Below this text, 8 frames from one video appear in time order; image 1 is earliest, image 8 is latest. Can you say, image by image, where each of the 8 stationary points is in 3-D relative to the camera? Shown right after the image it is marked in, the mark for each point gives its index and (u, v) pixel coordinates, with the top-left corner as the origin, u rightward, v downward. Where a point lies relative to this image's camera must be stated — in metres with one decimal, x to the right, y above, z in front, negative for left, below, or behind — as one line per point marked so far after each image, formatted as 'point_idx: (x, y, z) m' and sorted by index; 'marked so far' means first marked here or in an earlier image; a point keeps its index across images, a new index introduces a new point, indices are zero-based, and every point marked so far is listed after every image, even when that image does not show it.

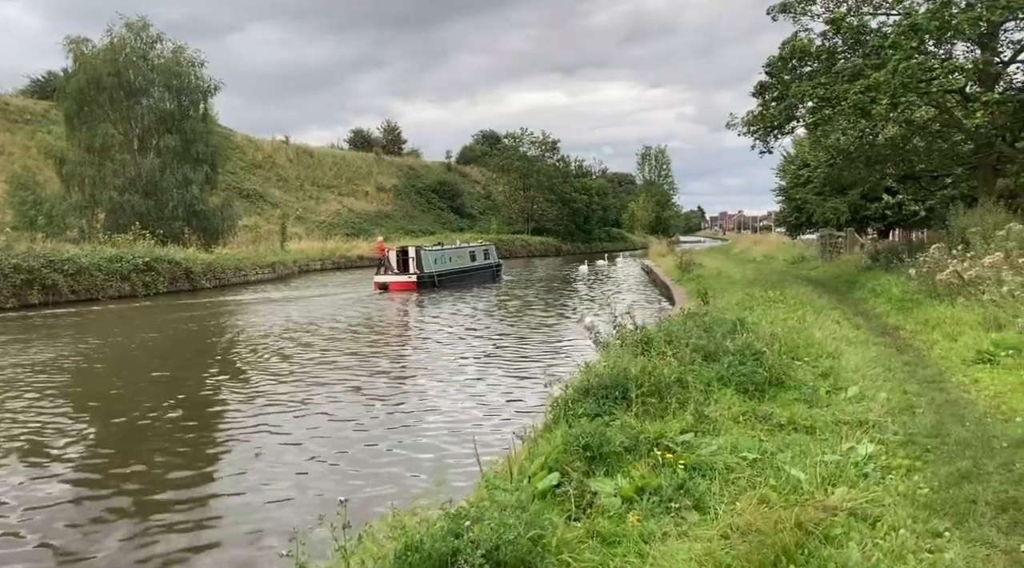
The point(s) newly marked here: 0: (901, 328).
0: (+5.8, -0.7, +13.2) m
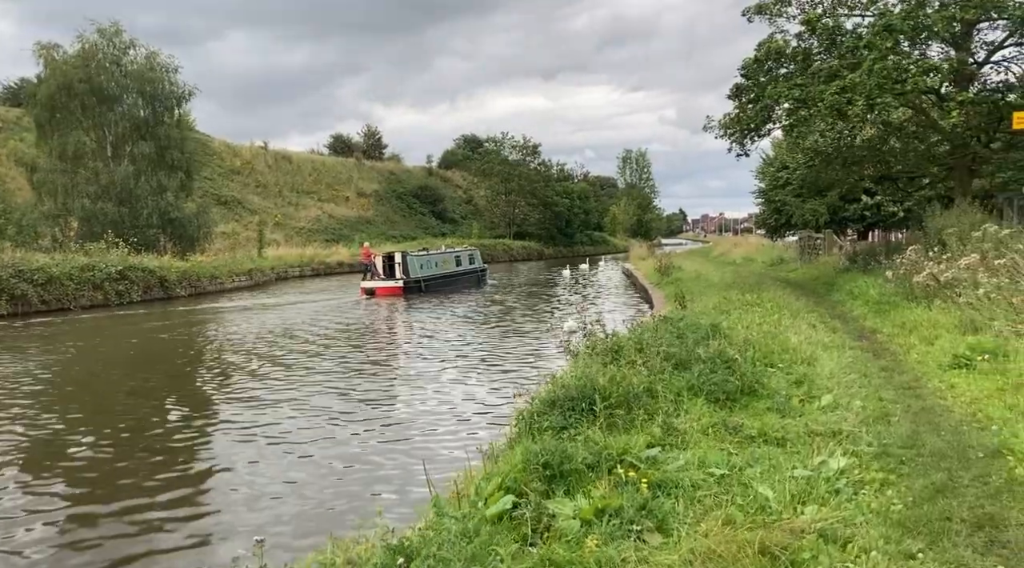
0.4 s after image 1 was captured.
0: (+5.4, -0.7, +13.0) m
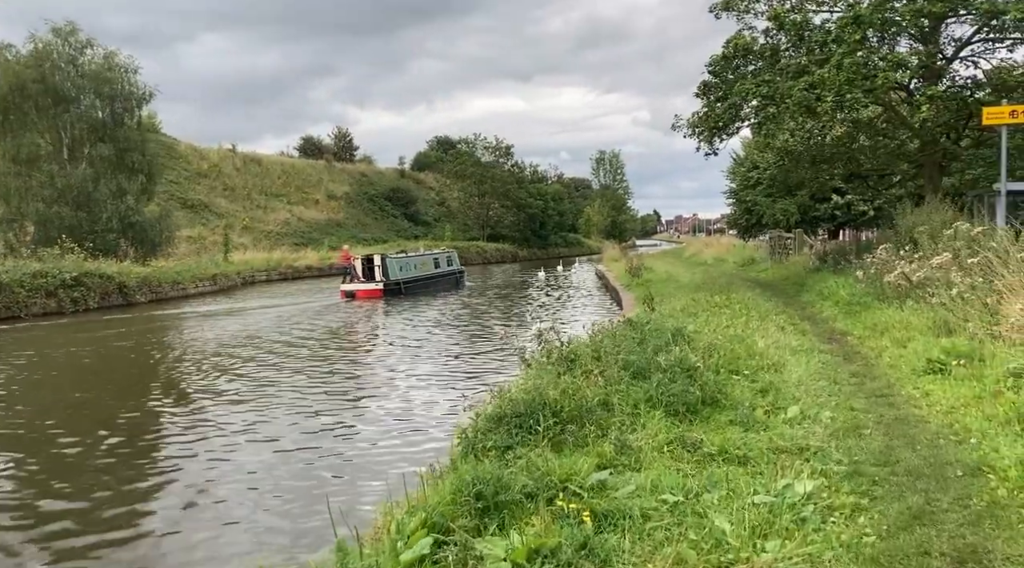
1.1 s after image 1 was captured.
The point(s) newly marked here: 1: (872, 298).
0: (+4.8, -0.7, +12.6) m
1: (+5.7, -0.2, +14.1) m
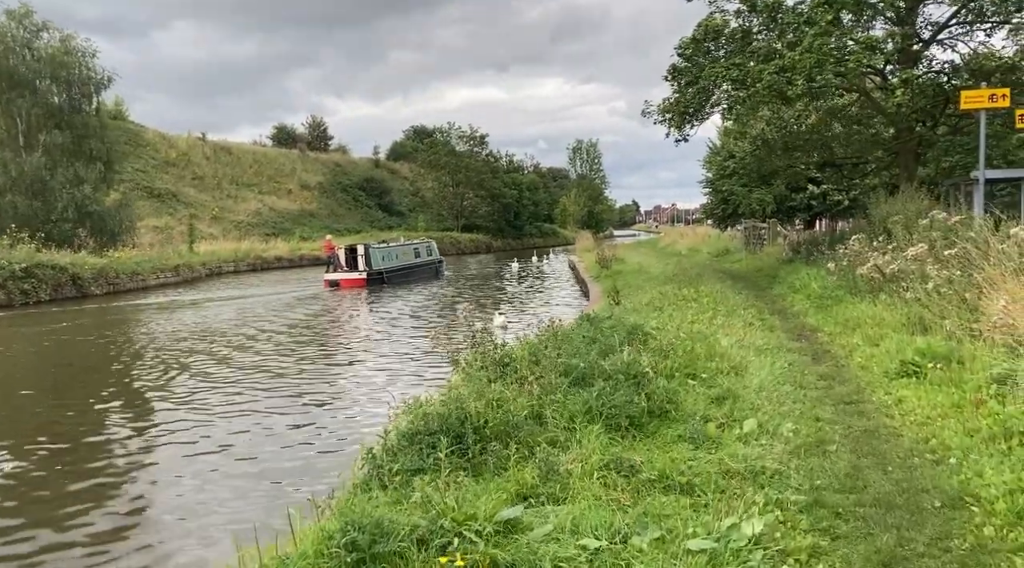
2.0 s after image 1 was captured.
0: (+4.1, -0.6, +11.8) m
1: (+5.0, -0.1, +13.4) m
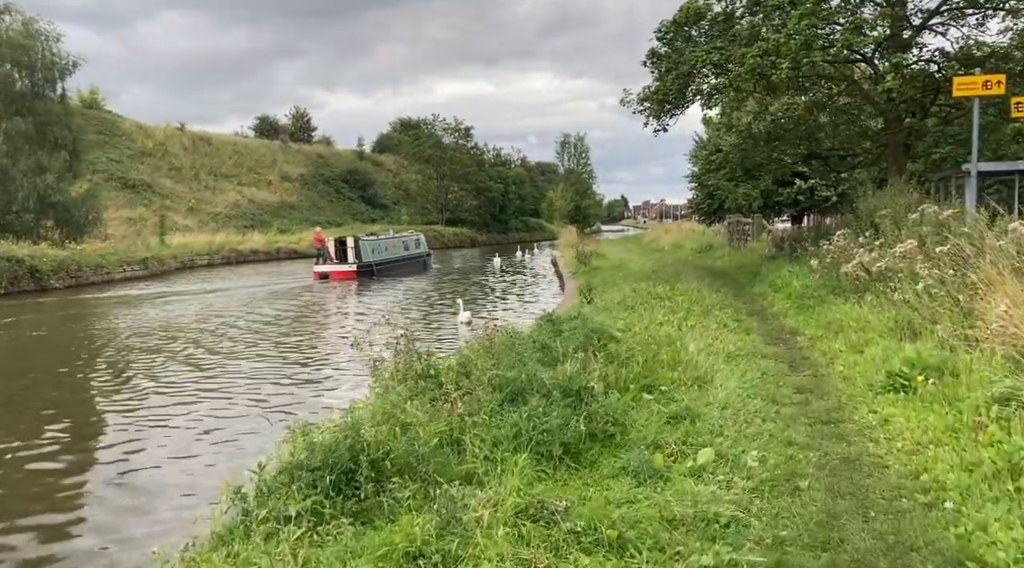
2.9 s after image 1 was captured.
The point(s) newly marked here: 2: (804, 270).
0: (+3.5, -0.6, +10.9) m
1: (+4.4, -0.1, +12.4) m
2: (+4.9, +0.2, +14.9) m
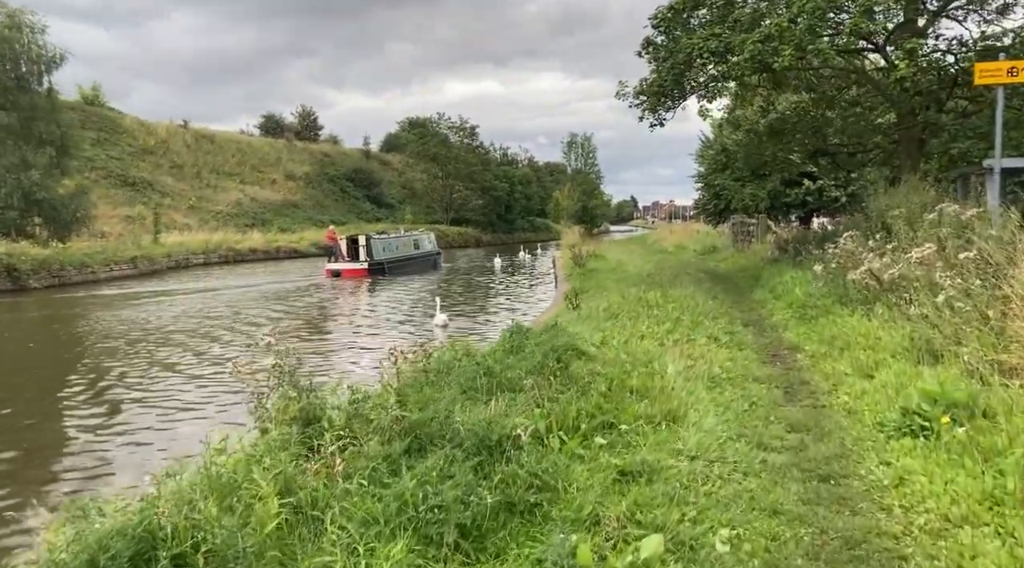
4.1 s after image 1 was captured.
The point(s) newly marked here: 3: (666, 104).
0: (+3.1, -0.7, +9.5) m
1: (+4.0, -0.2, +11.0) m
2: (+4.5, +0.1, +13.5) m
3: (+3.5, +4.1, +20.0) m
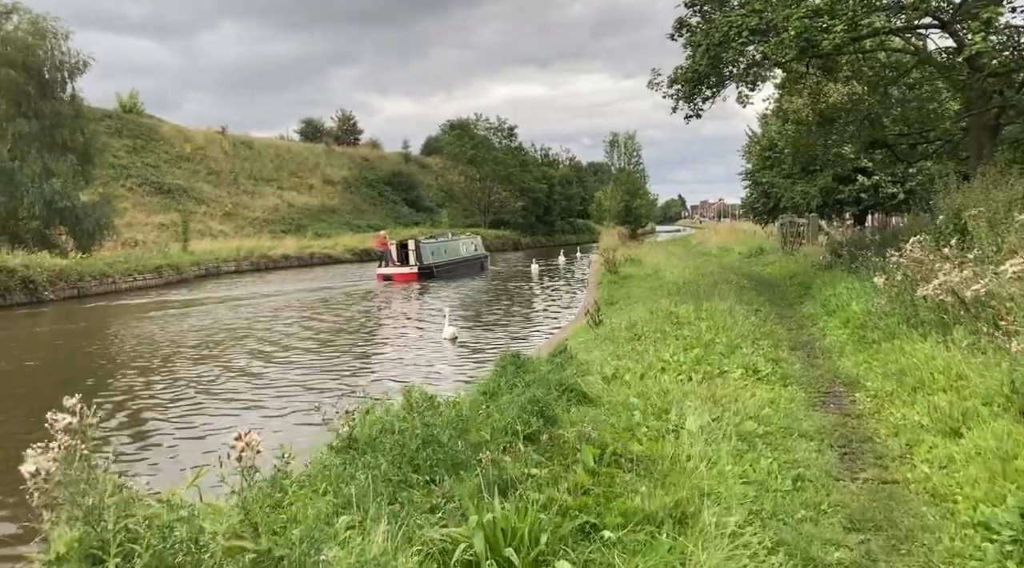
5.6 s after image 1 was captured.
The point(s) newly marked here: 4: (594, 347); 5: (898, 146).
0: (+3.0, -0.9, +7.6) m
1: (+4.0, -0.4, +9.1) m
2: (+4.6, 0.0, +11.6) m
3: (+3.9, +3.9, +18.1) m
4: (+1.0, -0.7, +10.5) m
5: (+8.0, +2.9, +18.6) m
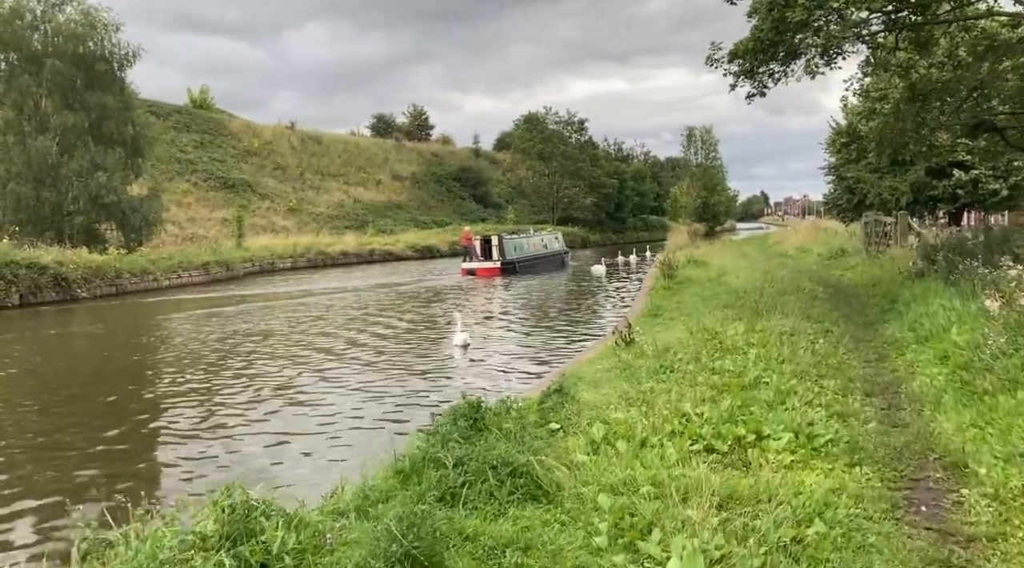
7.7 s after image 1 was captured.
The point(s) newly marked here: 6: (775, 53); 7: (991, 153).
0: (+2.6, -1.1, +5.0) m
1: (+3.7, -0.6, +6.4) m
2: (+4.5, -0.2, +8.8) m
3: (+4.4, +3.7, +15.3) m
4: (+0.9, -0.9, +8.1) m
5: (+8.6, +2.7, +15.5) m
6: (+4.3, +3.8, +14.6) m
7: (+9.1, +2.5, +17.0) m
